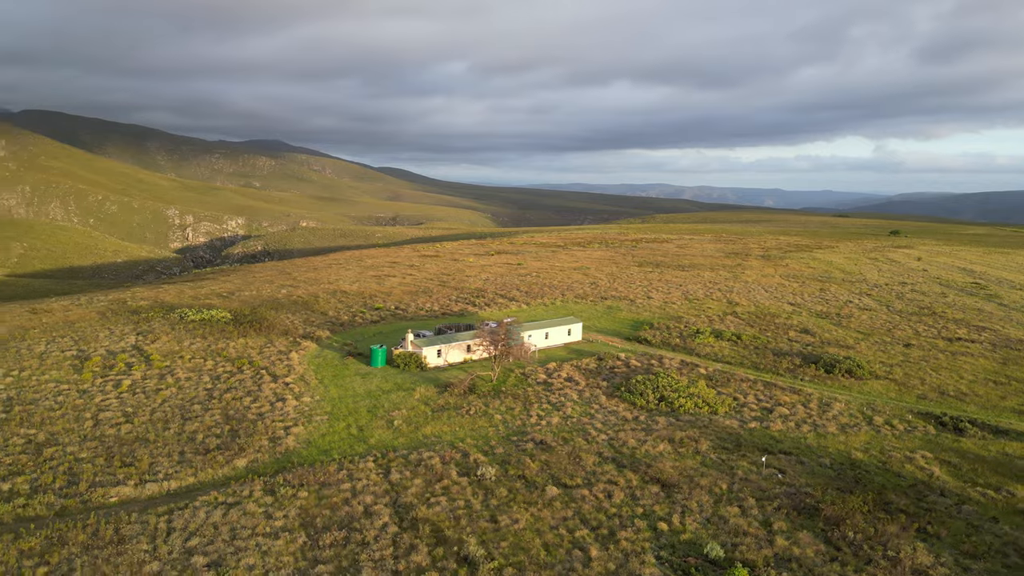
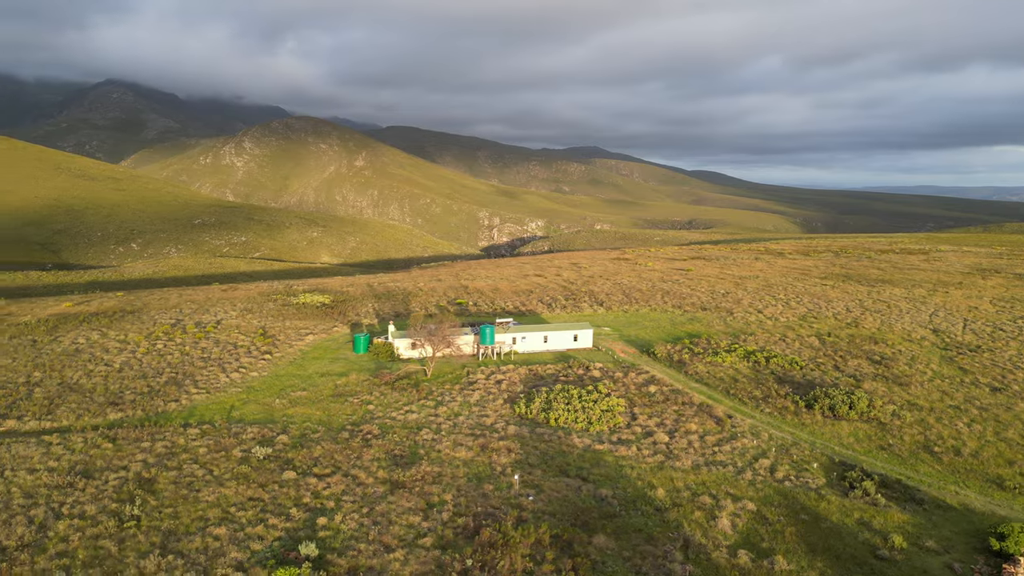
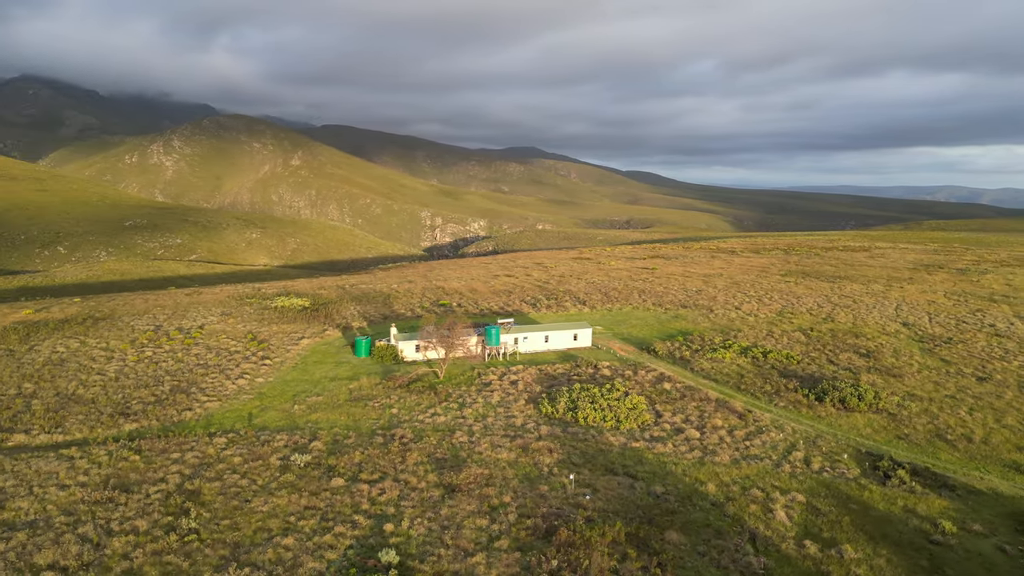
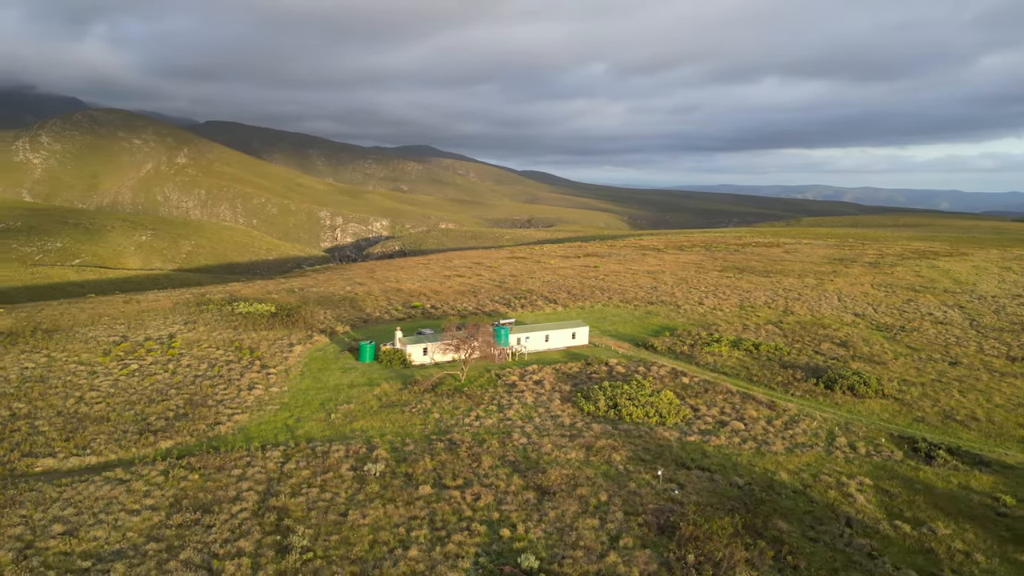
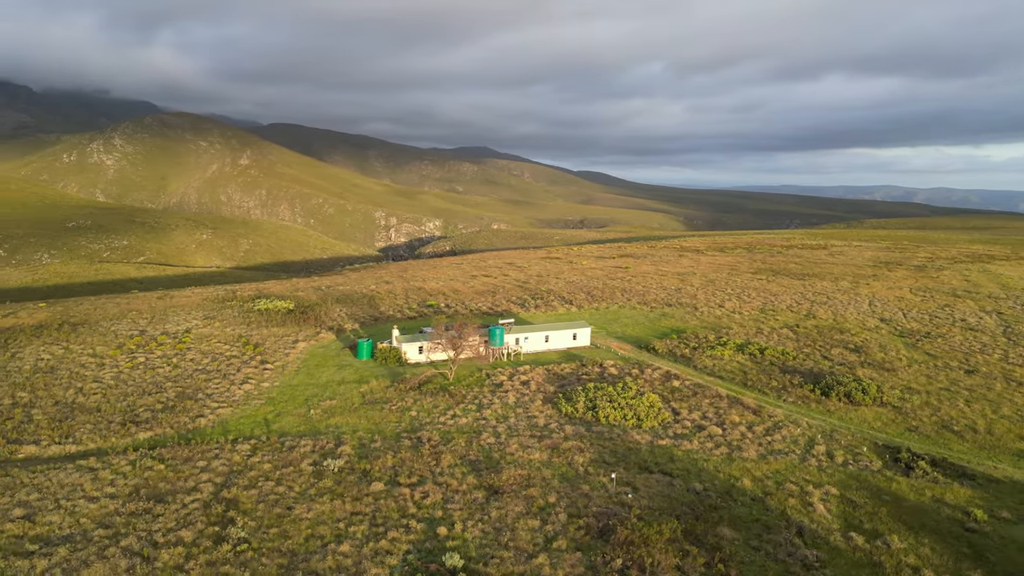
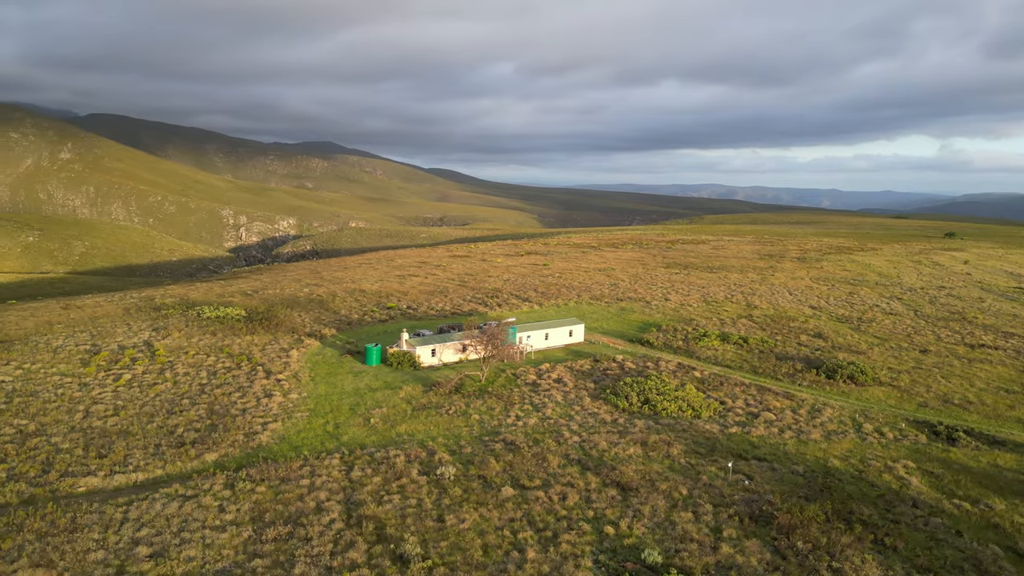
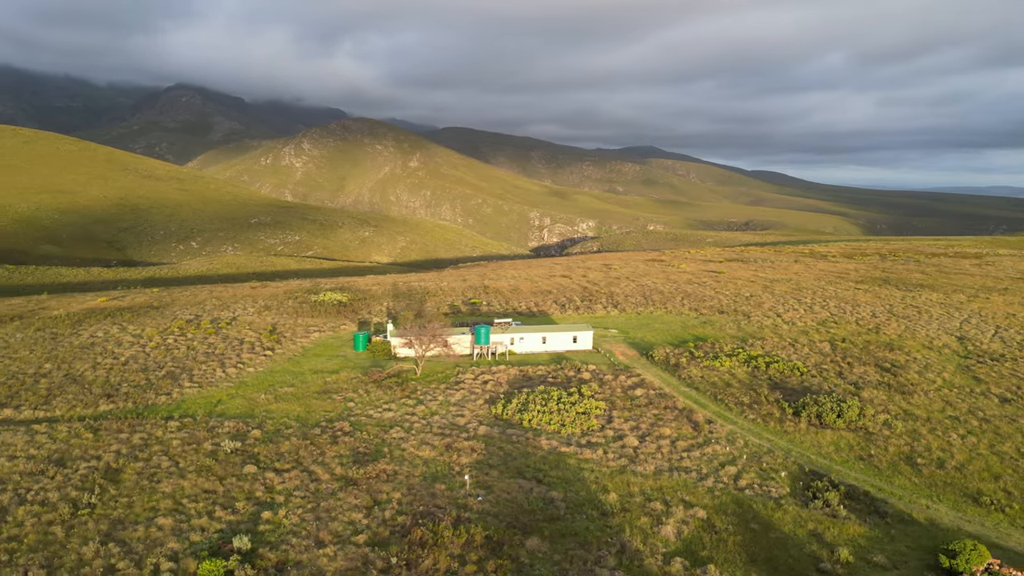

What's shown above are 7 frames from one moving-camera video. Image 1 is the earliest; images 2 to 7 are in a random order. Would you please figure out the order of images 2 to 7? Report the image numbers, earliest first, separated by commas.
6, 4, 5, 3, 2, 7
